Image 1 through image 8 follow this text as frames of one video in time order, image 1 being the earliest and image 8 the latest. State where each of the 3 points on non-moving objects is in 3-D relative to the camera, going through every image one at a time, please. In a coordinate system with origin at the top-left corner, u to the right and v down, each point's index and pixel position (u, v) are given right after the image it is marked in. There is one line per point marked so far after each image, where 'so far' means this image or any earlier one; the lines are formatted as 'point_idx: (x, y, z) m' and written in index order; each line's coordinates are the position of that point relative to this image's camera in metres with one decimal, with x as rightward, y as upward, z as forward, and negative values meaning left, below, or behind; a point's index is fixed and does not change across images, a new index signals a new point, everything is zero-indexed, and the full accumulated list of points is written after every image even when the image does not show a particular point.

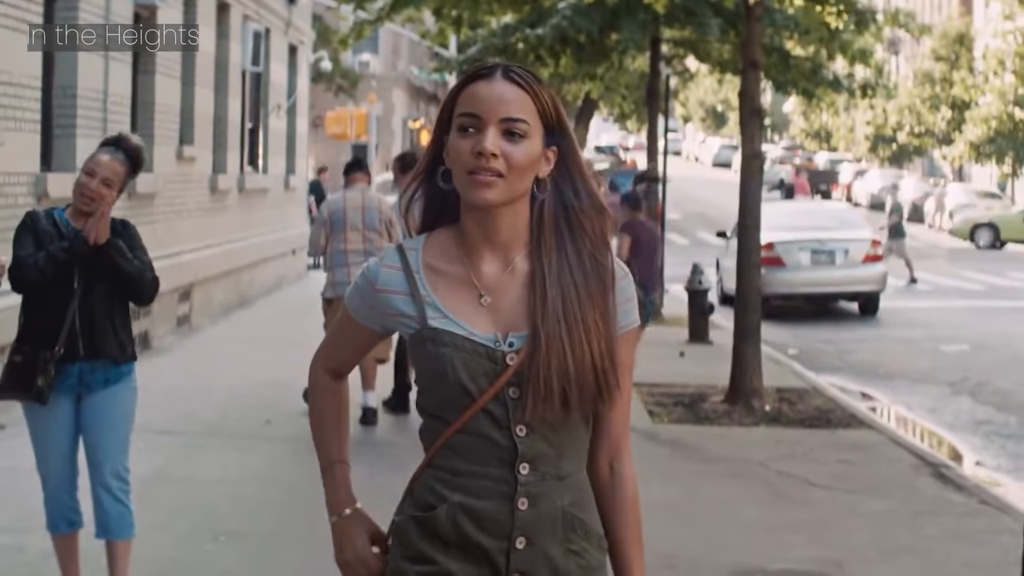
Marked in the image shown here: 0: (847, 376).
0: (+3.4, -0.9, +15.0) m
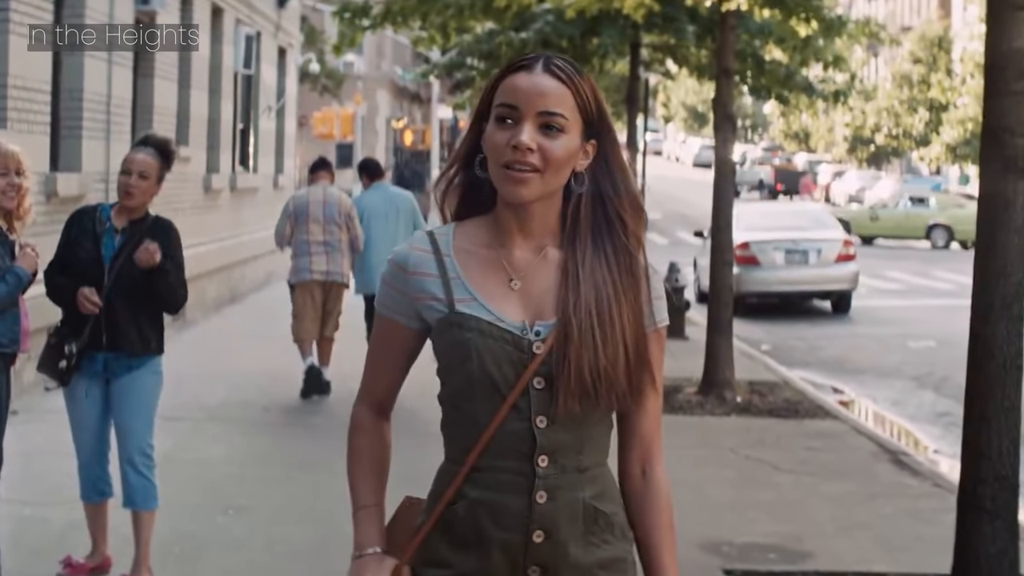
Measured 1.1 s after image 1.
0: (+3.2, -0.9, +15.7) m
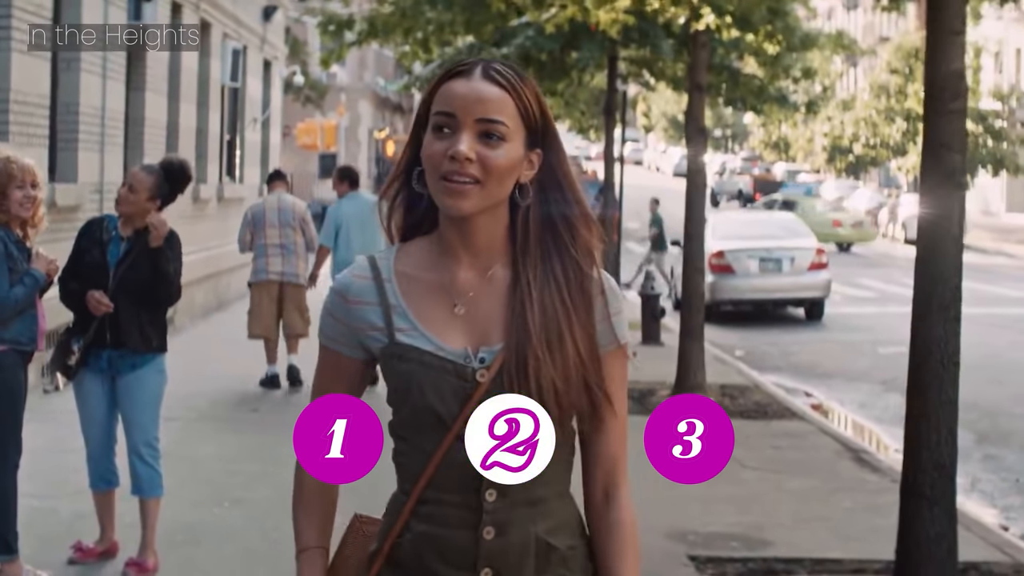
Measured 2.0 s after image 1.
0: (+3.0, -1.0, +16.2) m
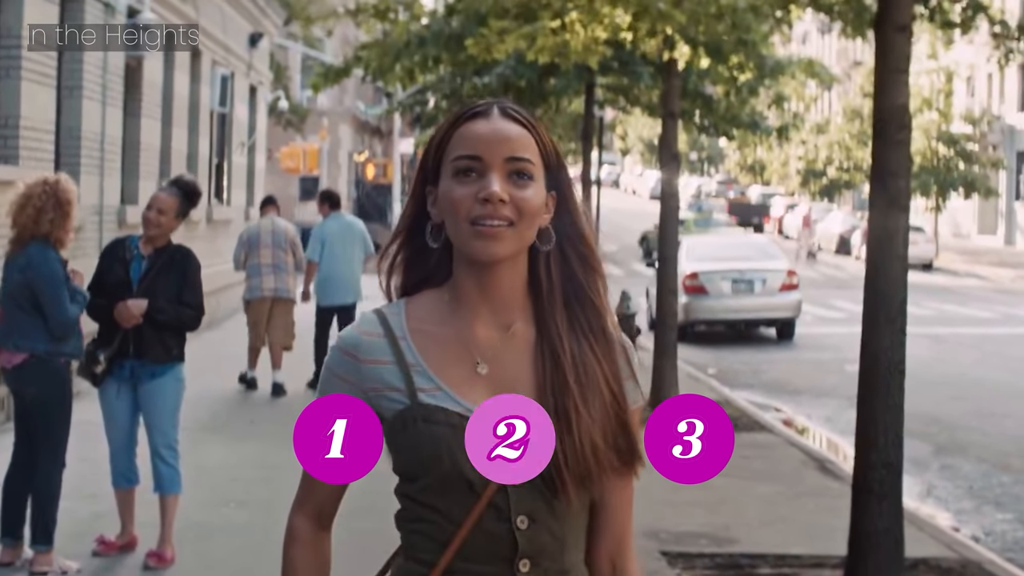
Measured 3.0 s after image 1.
0: (+2.8, -1.2, +16.8) m
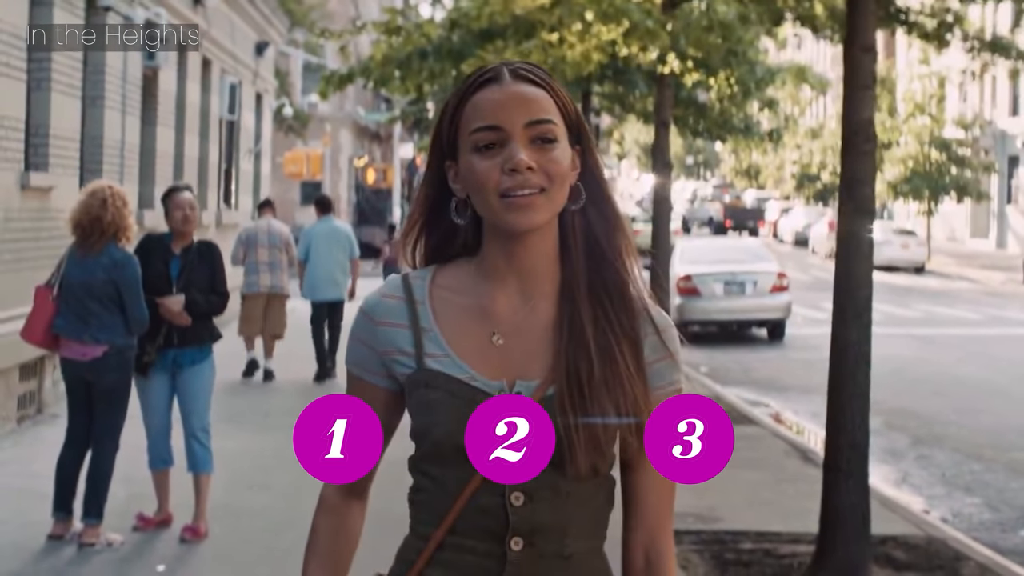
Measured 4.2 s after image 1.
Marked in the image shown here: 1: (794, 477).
0: (+2.8, -1.2, +17.4) m
1: (+2.0, -1.4, +10.6) m
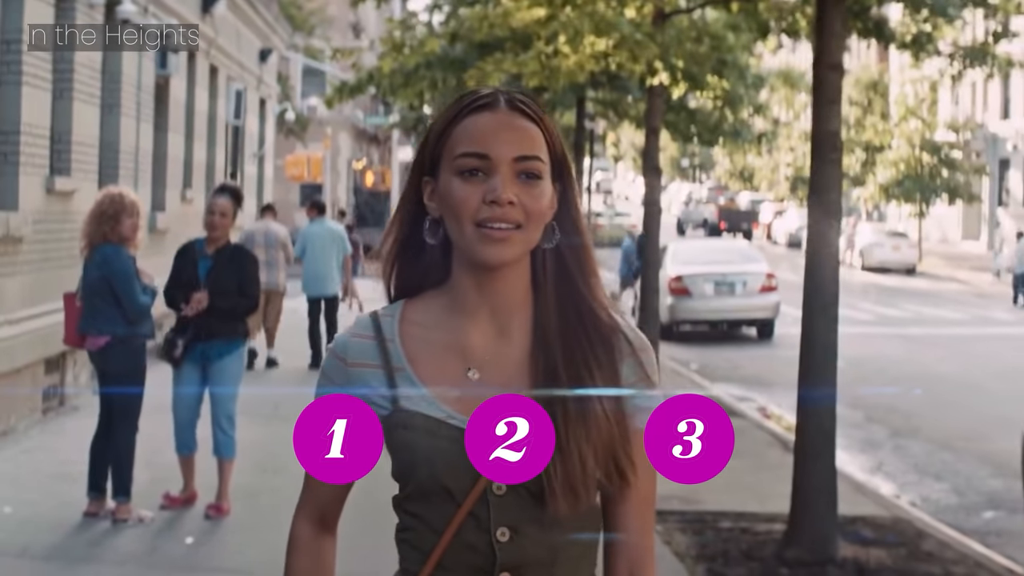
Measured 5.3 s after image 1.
0: (+2.7, -1.2, +18.1) m
1: (+2.0, -1.3, +11.3) m
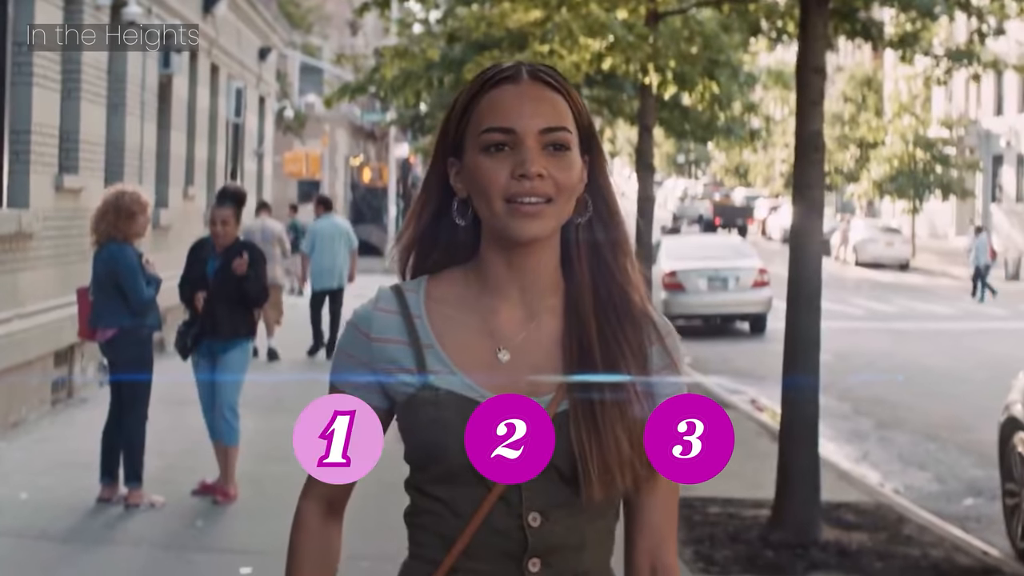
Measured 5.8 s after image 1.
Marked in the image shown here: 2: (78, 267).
0: (+2.7, -1.1, +18.4) m
1: (+2.0, -1.3, +11.6) m
2: (-3.6, +0.2, +12.3) m
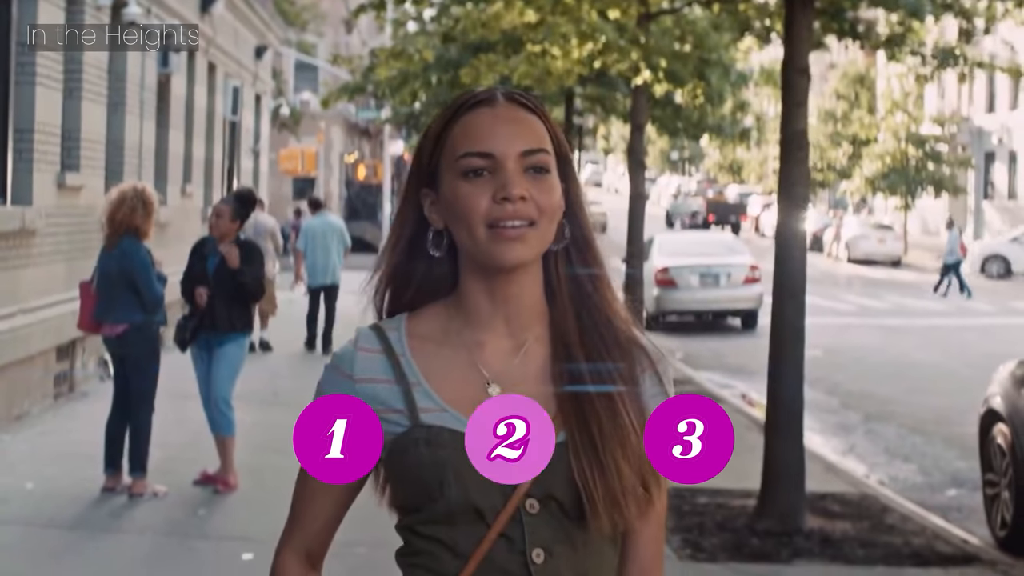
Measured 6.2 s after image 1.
0: (+2.6, -1.1, +18.7) m
1: (+1.9, -1.3, +11.8) m
2: (-3.7, +0.2, +12.6) m
